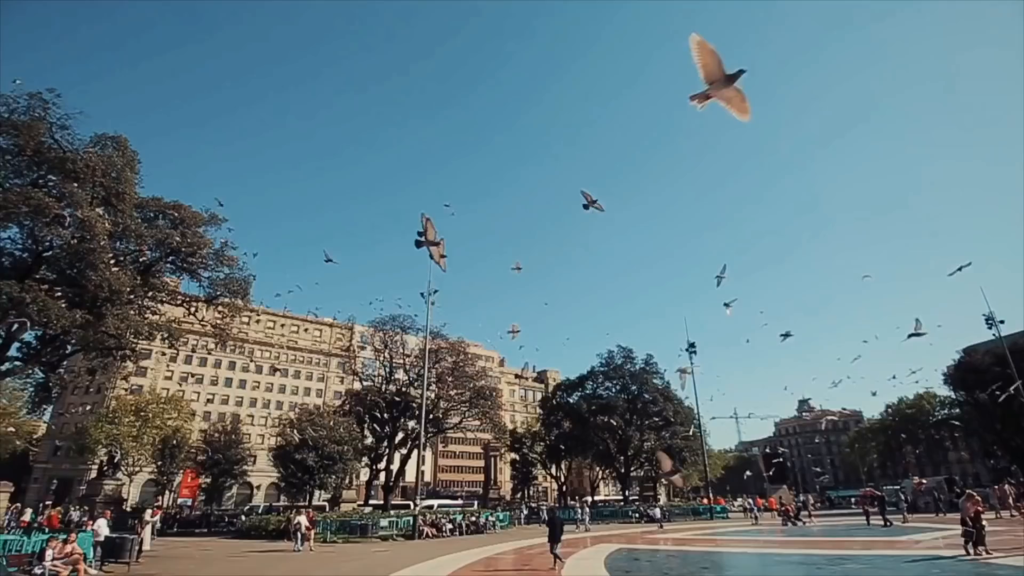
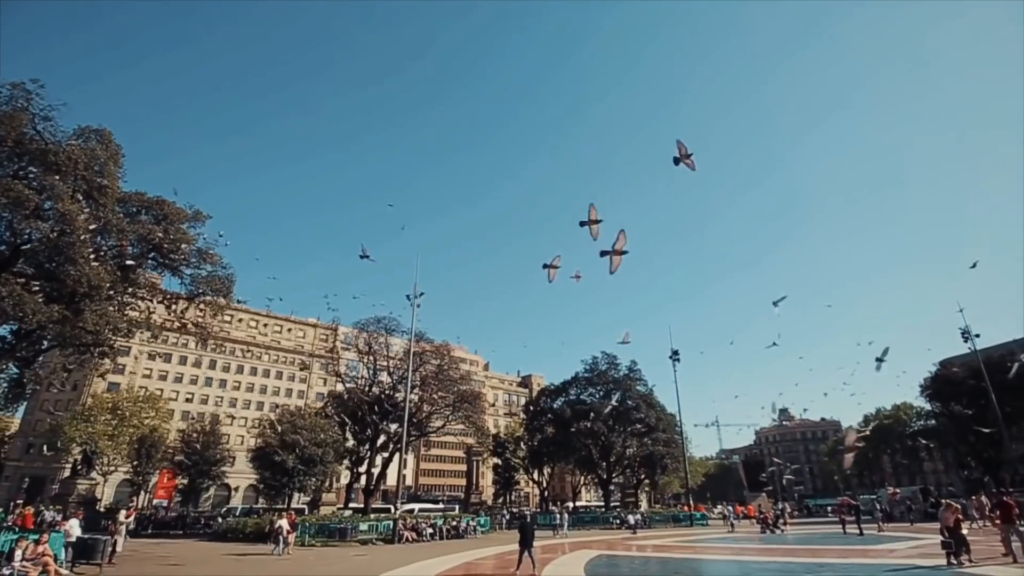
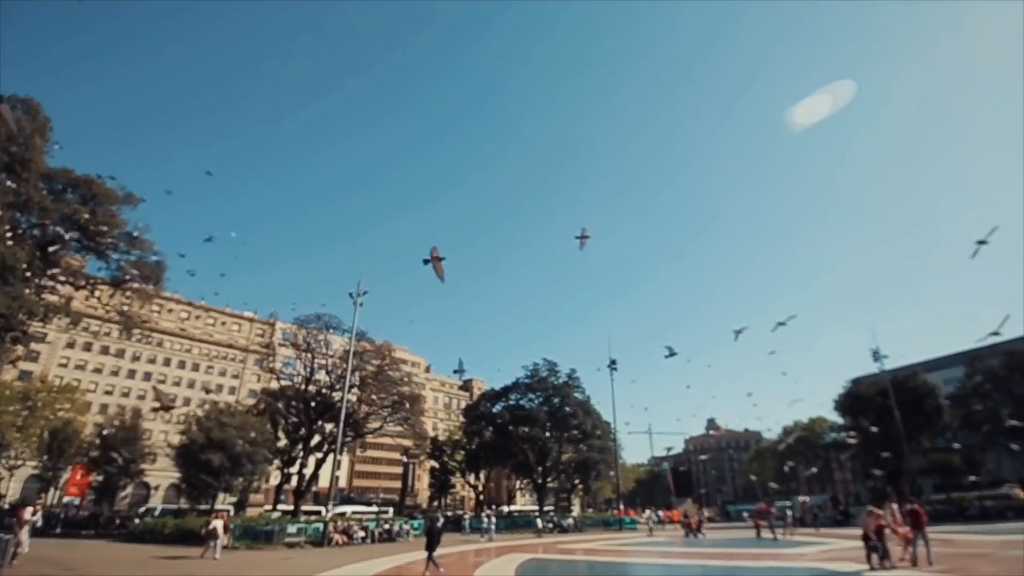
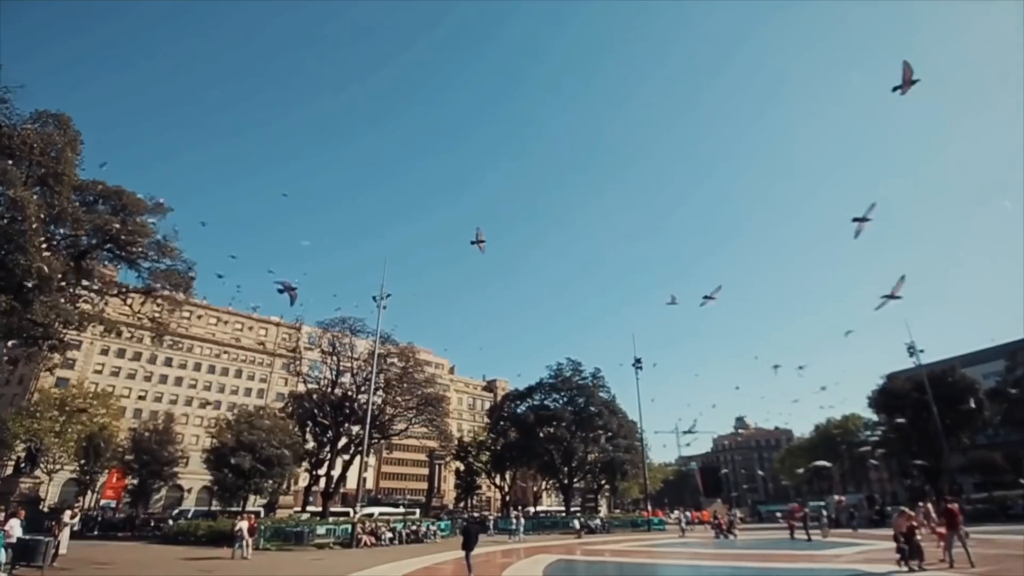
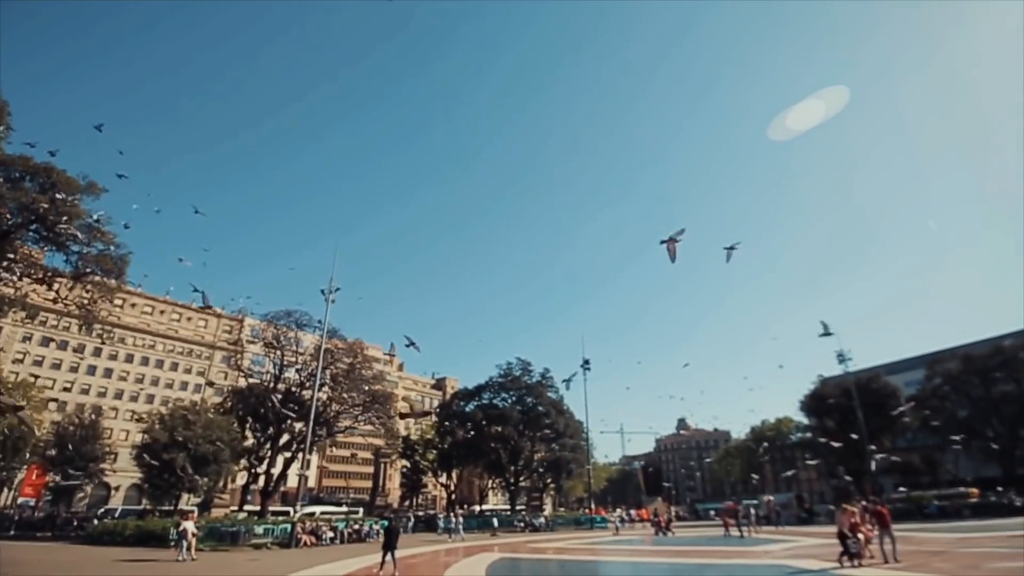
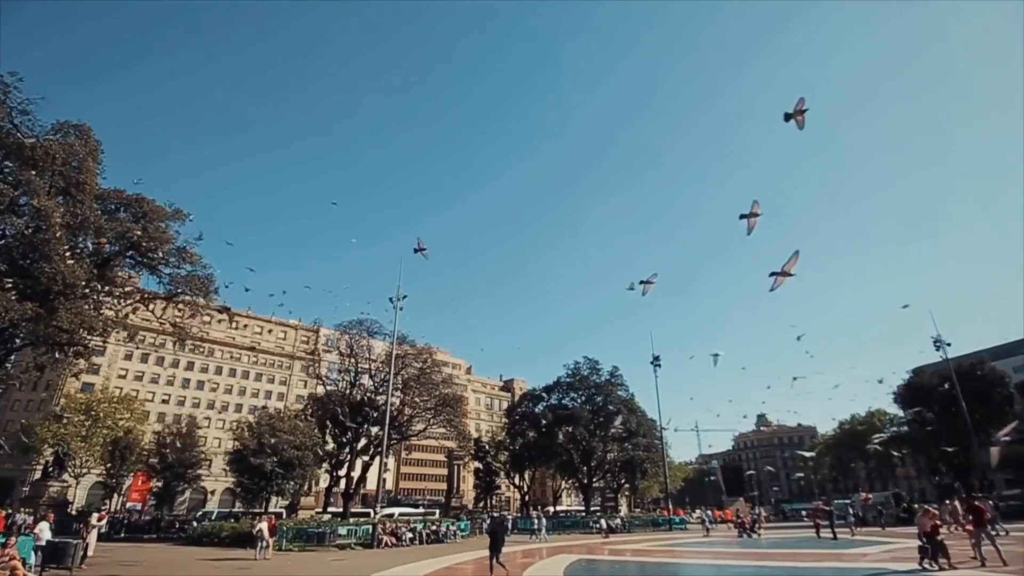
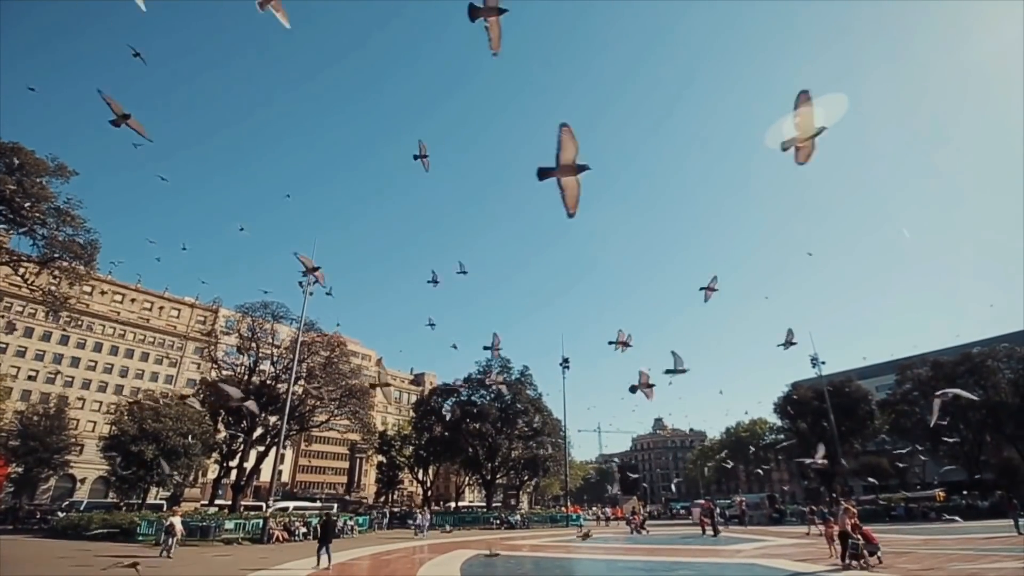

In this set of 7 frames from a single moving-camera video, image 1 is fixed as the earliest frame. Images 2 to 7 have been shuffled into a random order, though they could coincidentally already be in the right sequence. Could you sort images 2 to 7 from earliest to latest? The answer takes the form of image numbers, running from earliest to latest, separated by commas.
2, 6, 4, 3, 5, 7
